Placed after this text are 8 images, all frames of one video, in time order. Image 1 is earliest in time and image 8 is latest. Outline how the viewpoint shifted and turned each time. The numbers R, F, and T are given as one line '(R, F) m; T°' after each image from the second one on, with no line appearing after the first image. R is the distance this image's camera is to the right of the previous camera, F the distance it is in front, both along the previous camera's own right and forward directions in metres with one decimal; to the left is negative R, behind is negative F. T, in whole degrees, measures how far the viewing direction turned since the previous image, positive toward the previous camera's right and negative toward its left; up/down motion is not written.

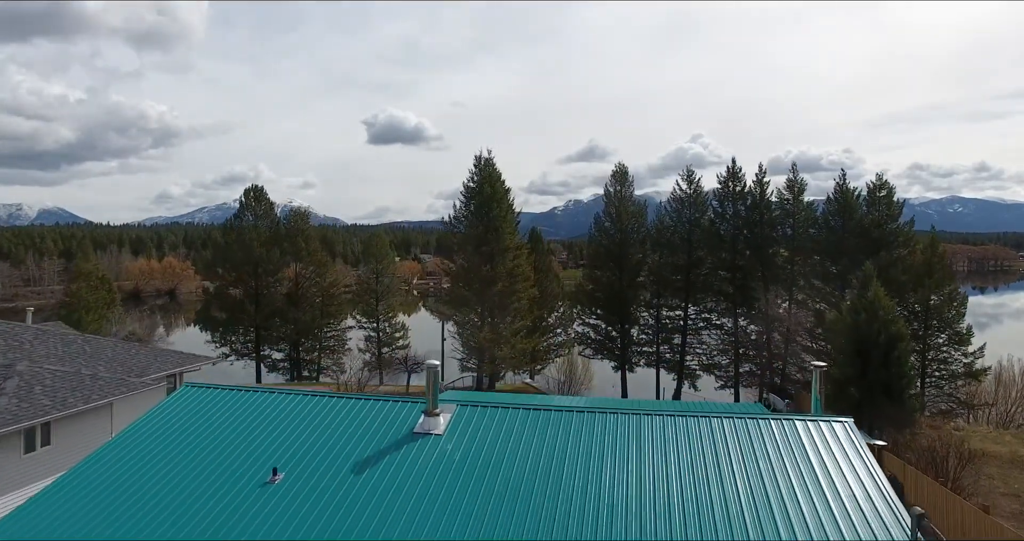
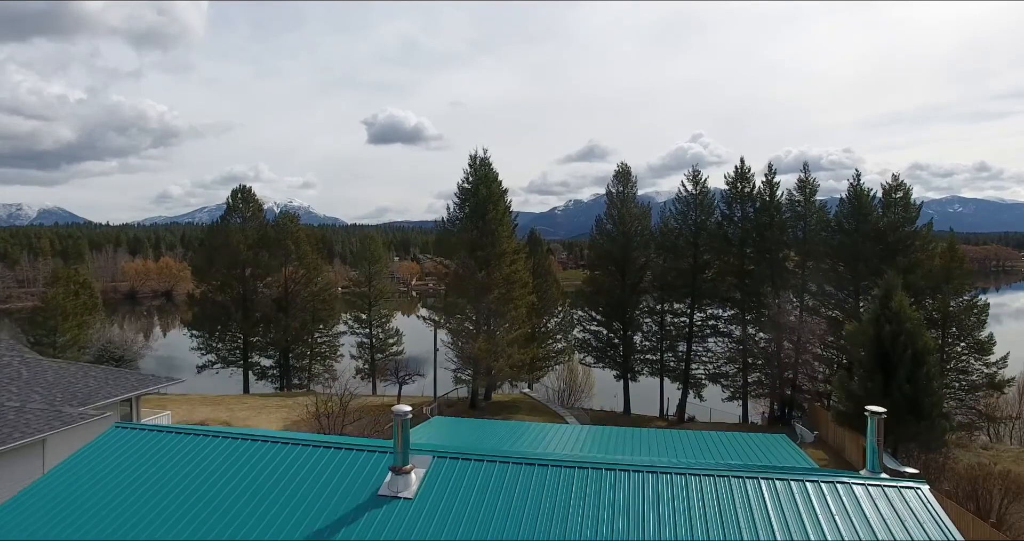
(+0.1, +1.3) m; 0°
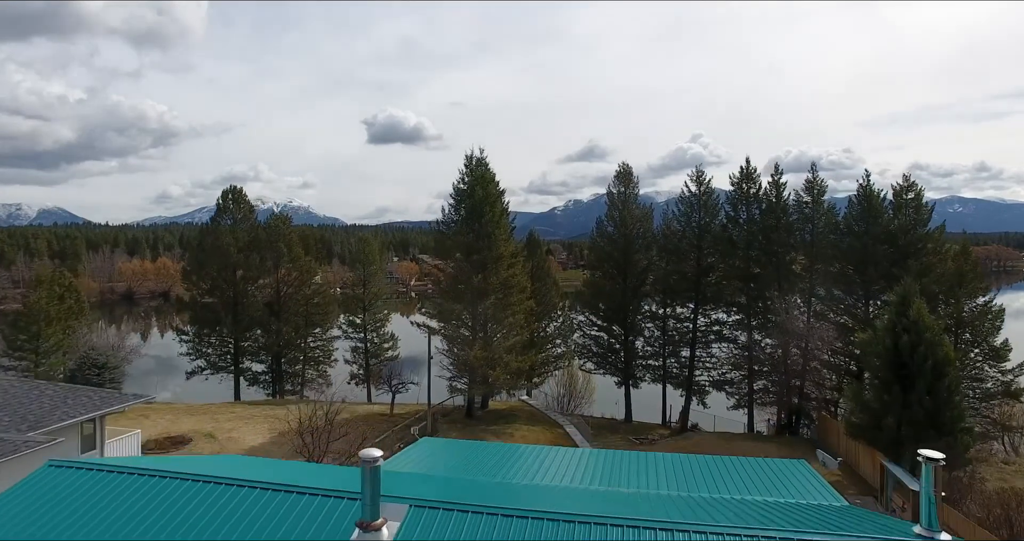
(+0.1, +0.9) m; 0°
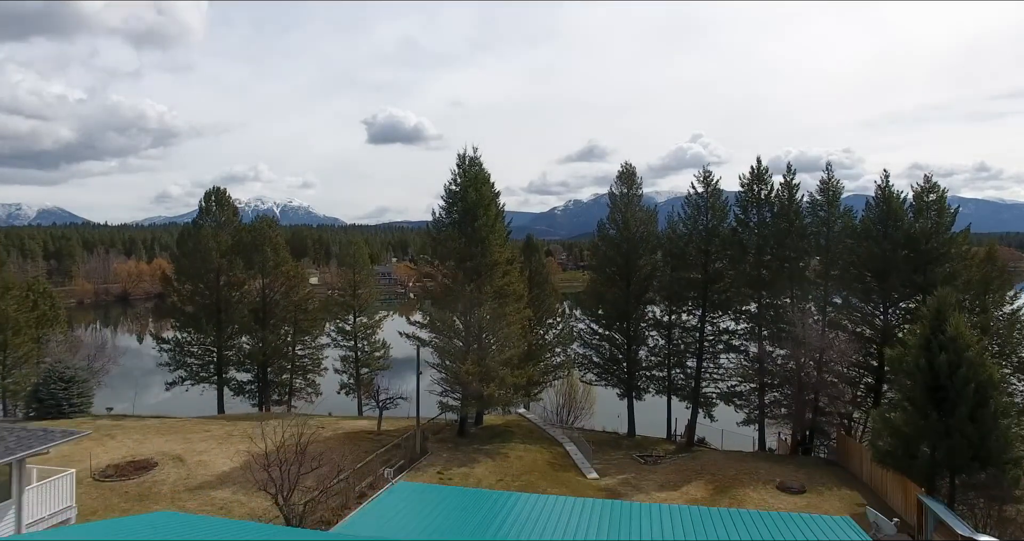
(+0.1, +1.5) m; 0°
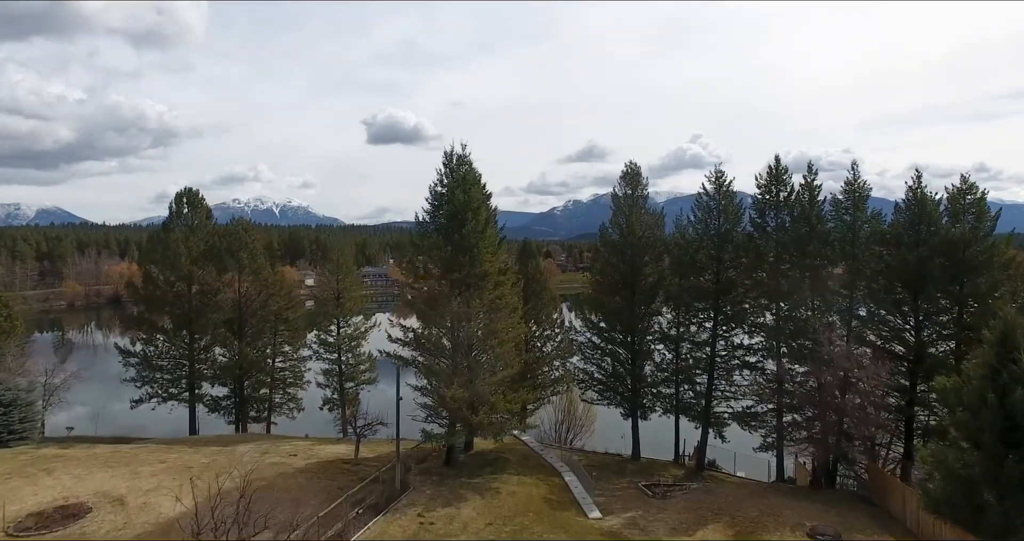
(+0.2, +2.2) m; 0°
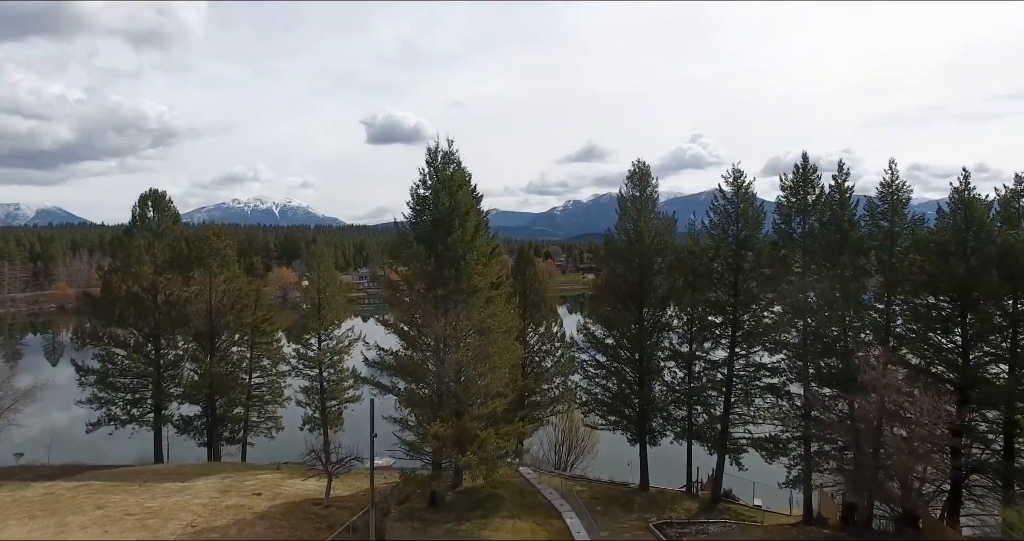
(+0.1, +2.4) m; 0°
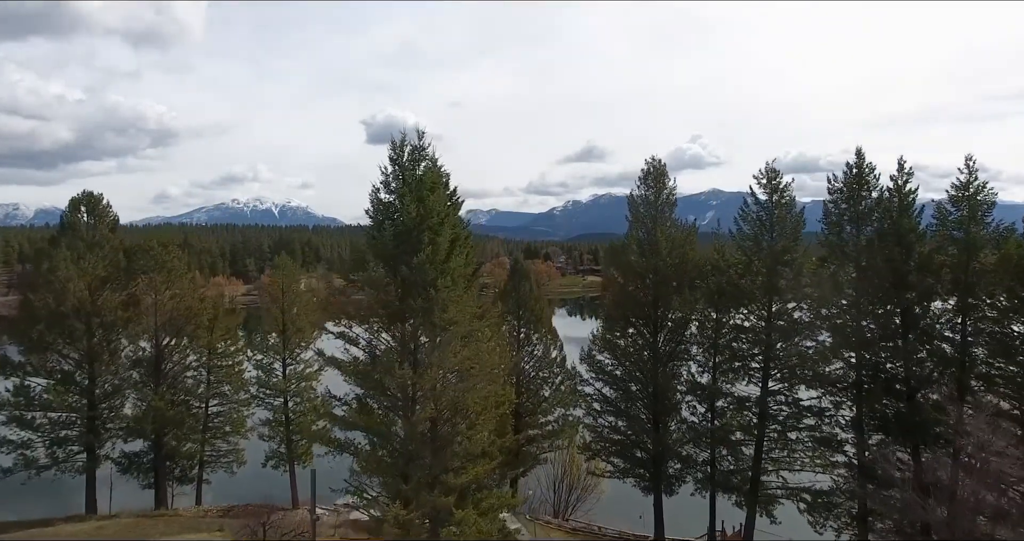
(+0.2, +3.5) m; 0°
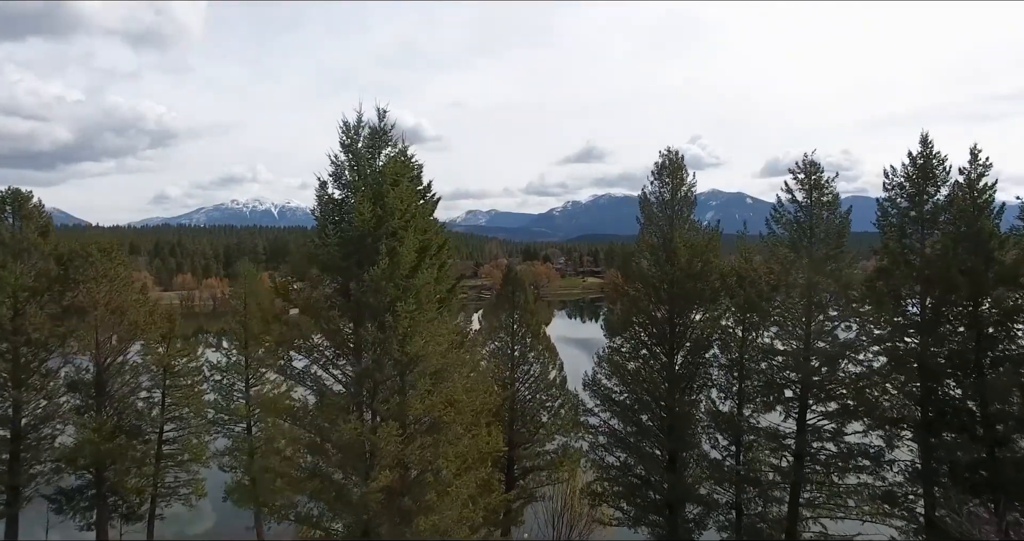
(+0.2, +2.9) m; 0°
